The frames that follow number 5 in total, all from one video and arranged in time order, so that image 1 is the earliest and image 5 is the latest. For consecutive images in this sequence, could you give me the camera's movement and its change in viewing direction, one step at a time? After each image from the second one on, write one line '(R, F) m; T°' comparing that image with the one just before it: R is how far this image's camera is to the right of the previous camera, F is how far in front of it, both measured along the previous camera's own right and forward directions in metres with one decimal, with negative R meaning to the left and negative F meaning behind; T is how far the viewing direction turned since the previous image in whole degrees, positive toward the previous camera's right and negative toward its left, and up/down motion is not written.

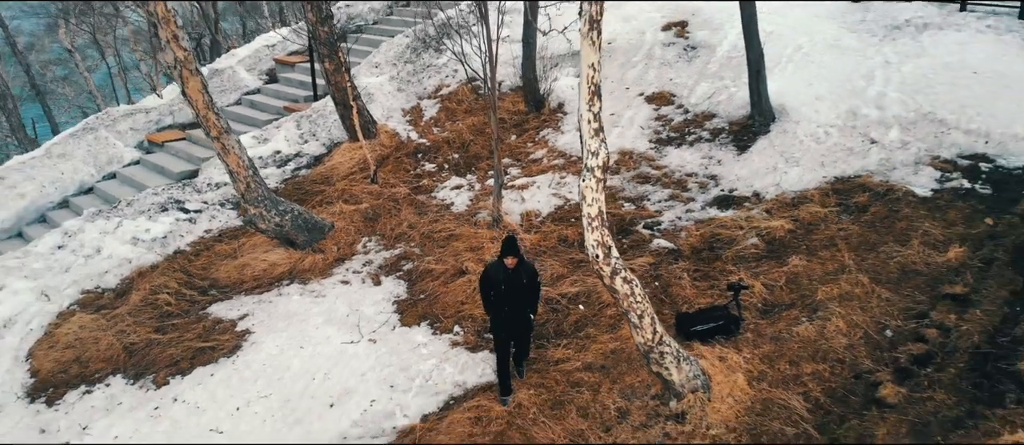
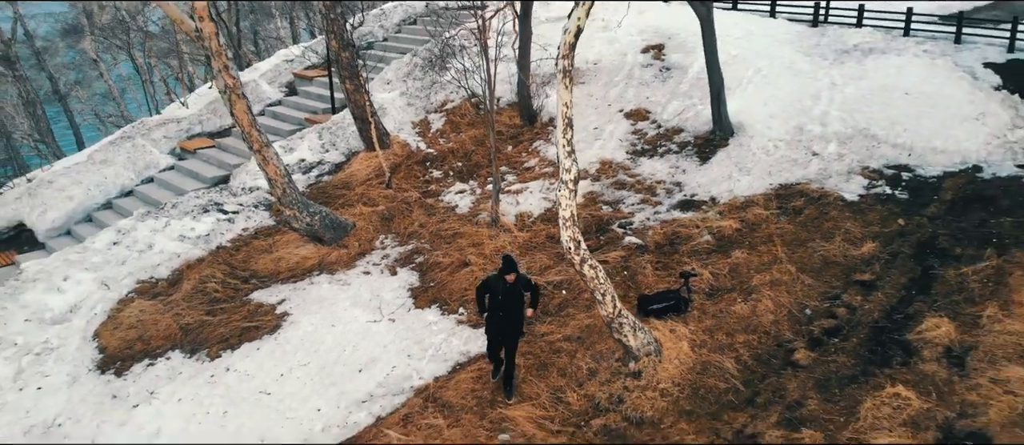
(+0.1, -1.2) m; 0°
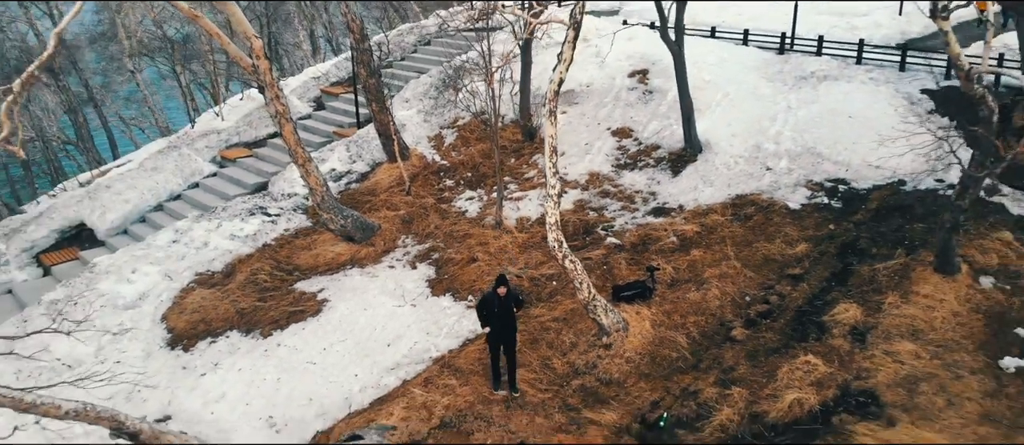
(+0.1, -1.6) m; -1°
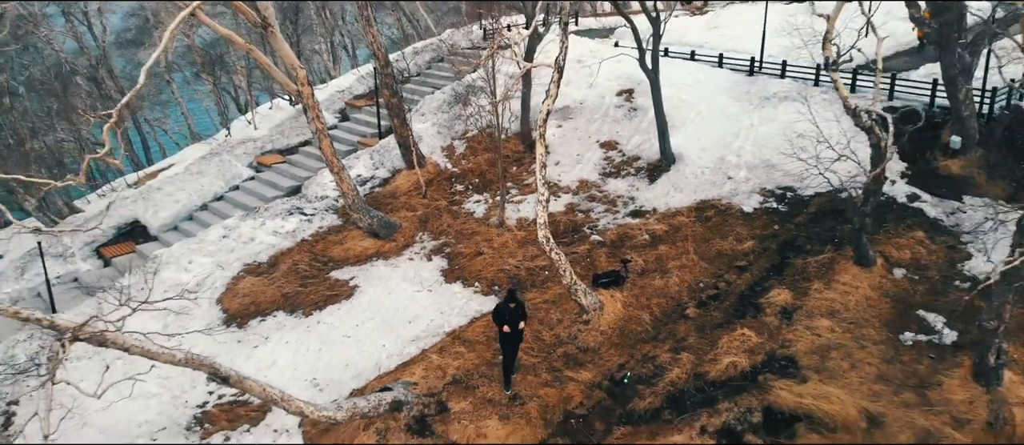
(+0.1, -1.8) m; -1°
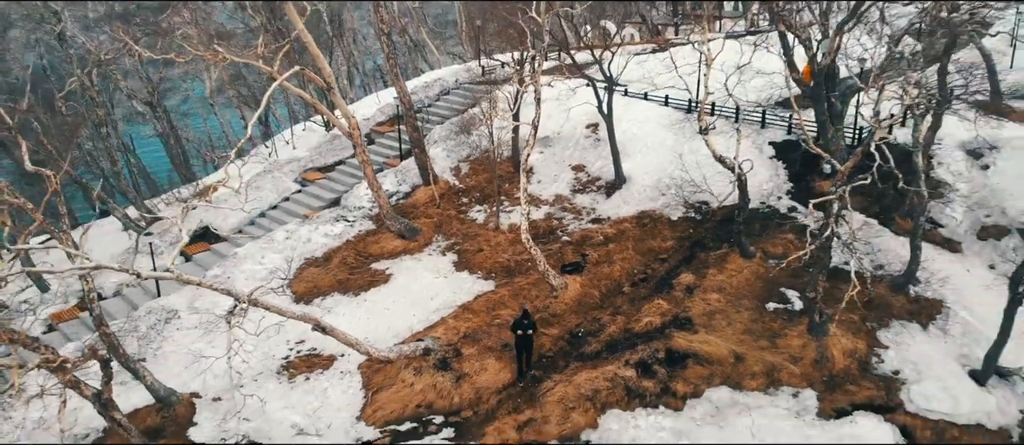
(+0.1, -4.2) m; 0°
